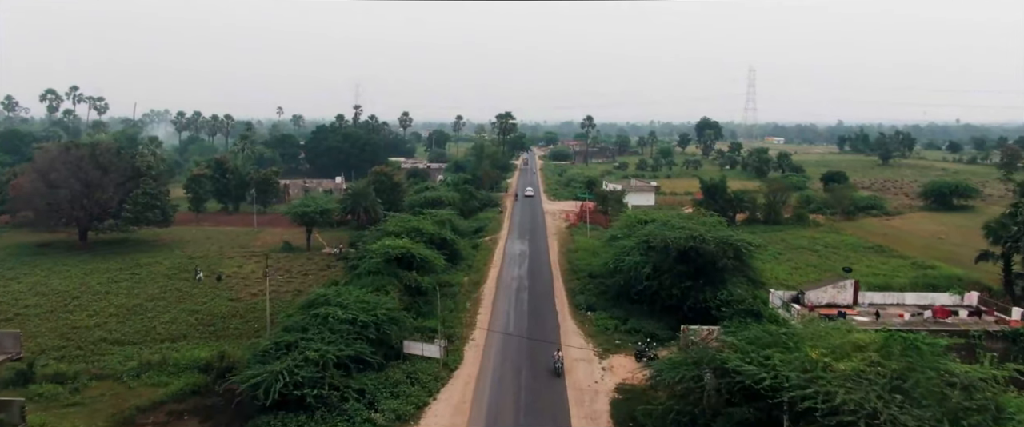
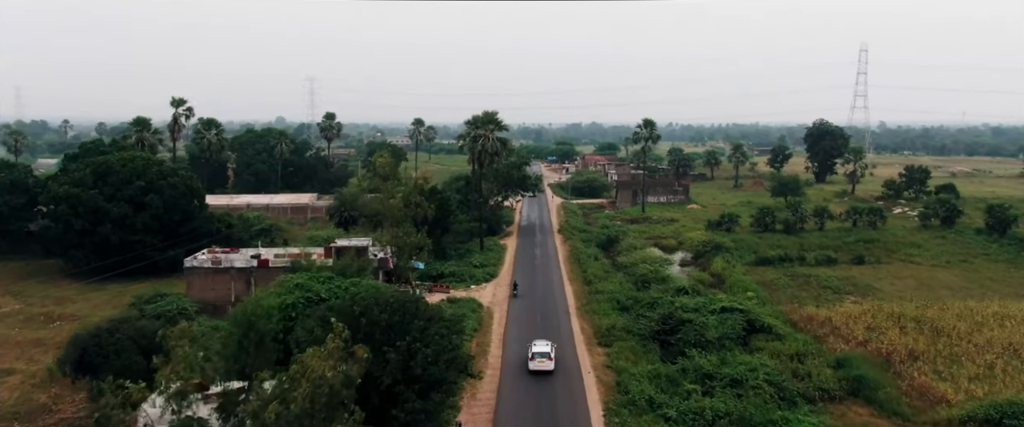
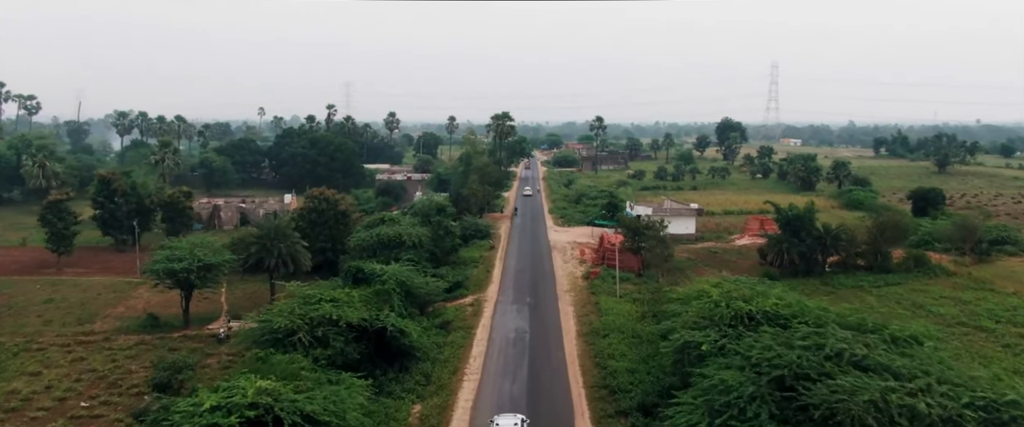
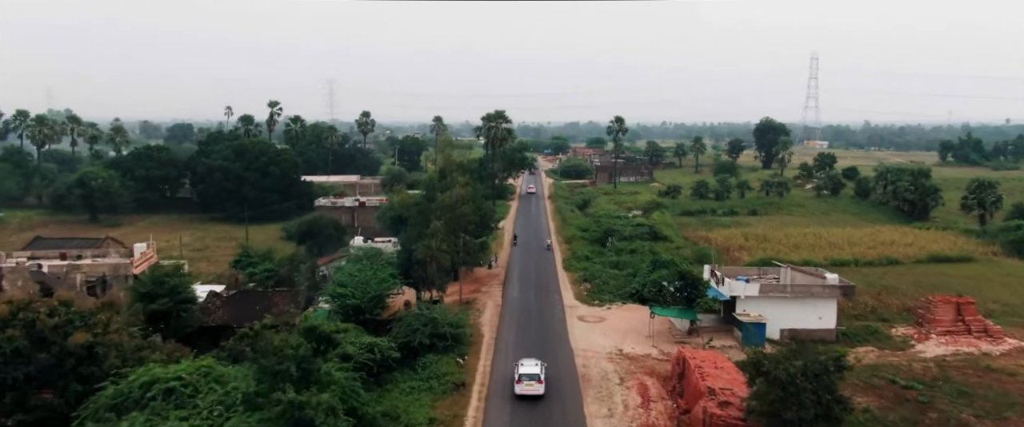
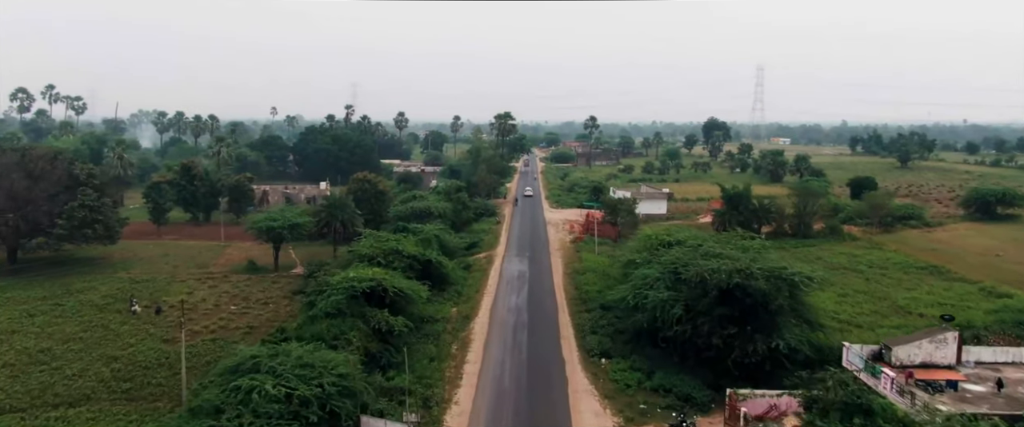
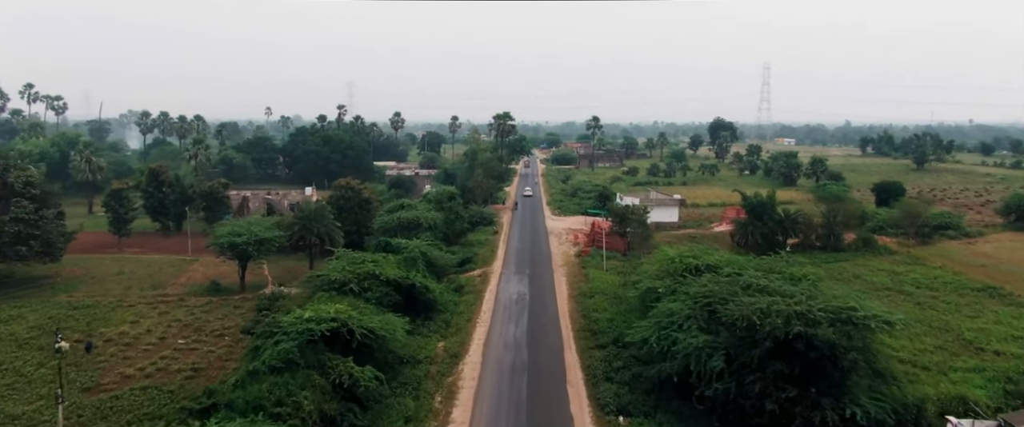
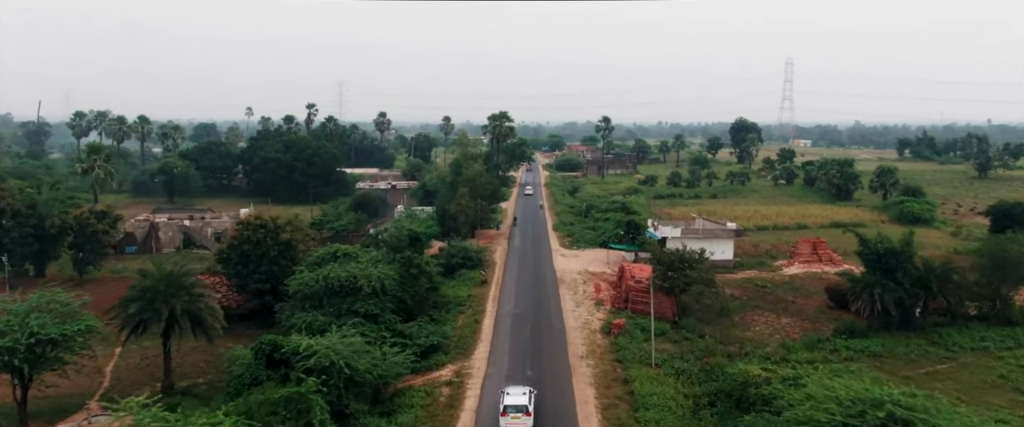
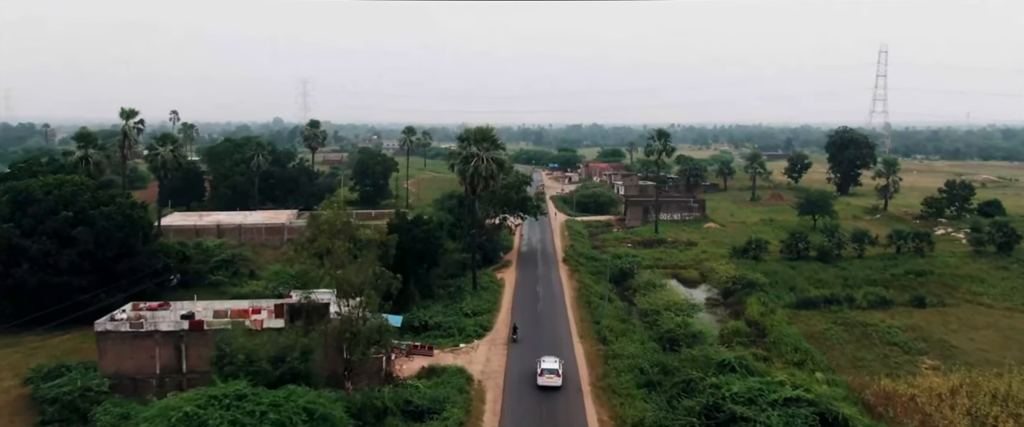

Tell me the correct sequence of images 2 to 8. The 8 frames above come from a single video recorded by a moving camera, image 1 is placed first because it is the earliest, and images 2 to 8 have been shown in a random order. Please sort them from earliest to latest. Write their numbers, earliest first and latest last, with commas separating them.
5, 6, 3, 7, 4, 2, 8
